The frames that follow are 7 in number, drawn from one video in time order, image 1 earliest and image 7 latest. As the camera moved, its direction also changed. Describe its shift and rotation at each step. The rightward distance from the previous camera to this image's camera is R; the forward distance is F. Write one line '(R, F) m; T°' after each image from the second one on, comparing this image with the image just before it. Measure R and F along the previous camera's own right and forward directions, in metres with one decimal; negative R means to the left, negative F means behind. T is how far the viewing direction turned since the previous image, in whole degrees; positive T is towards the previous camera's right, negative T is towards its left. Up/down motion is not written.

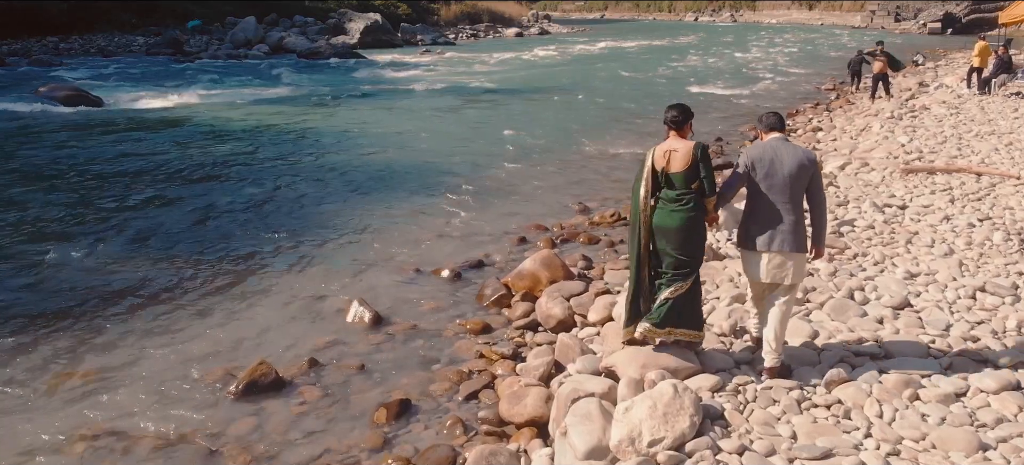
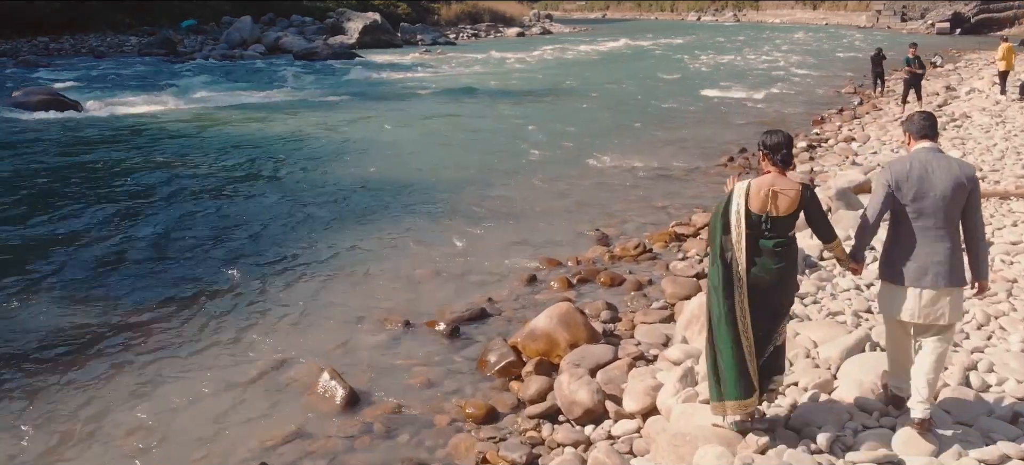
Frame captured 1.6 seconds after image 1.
(0.0, +1.1) m; 0°
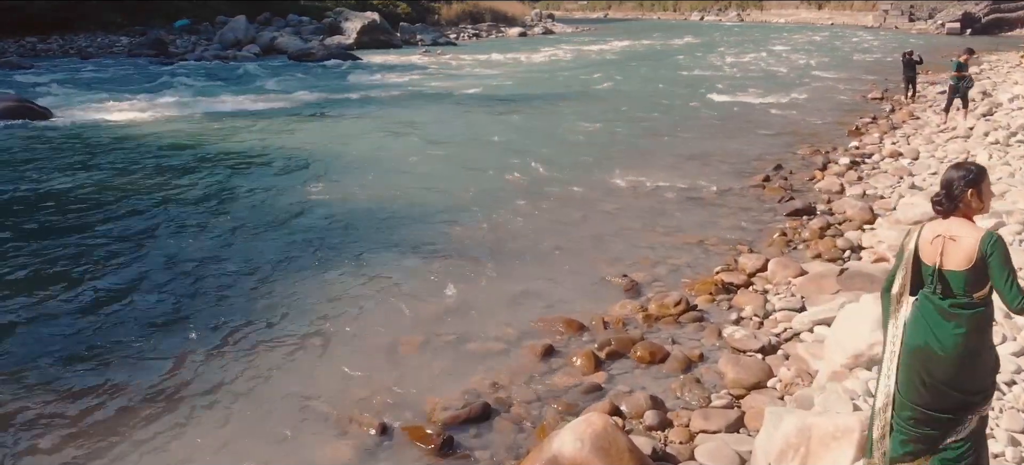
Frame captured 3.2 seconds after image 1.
(0.0, +1.4) m; 0°
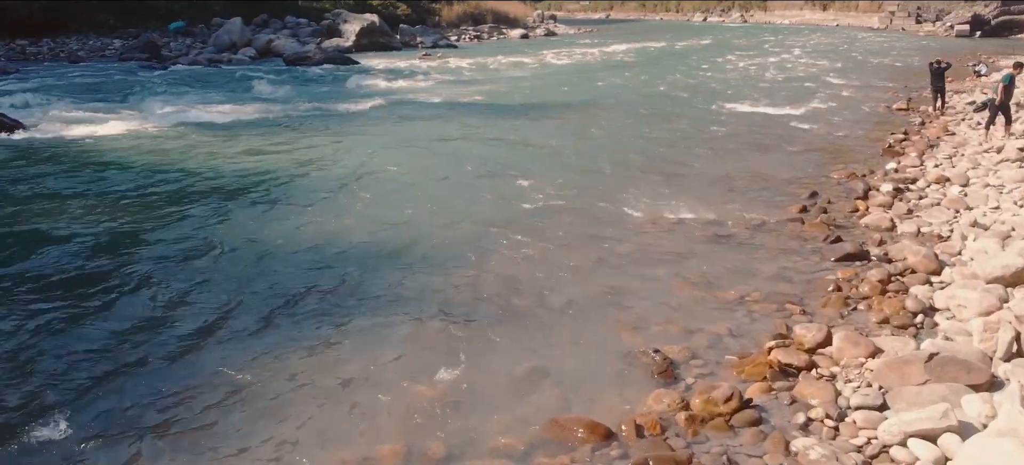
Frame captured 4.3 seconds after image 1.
(0.0, +1.1) m; 0°
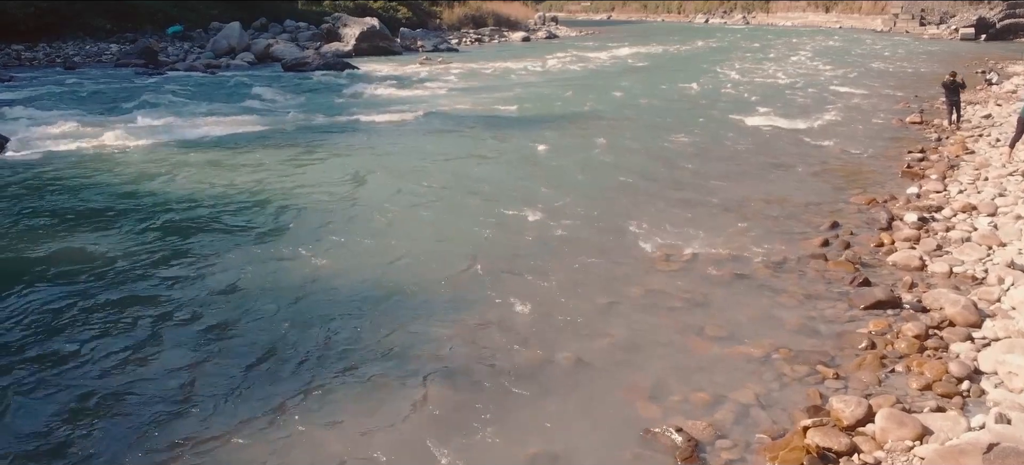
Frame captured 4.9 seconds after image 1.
(0.0, +0.5) m; 0°
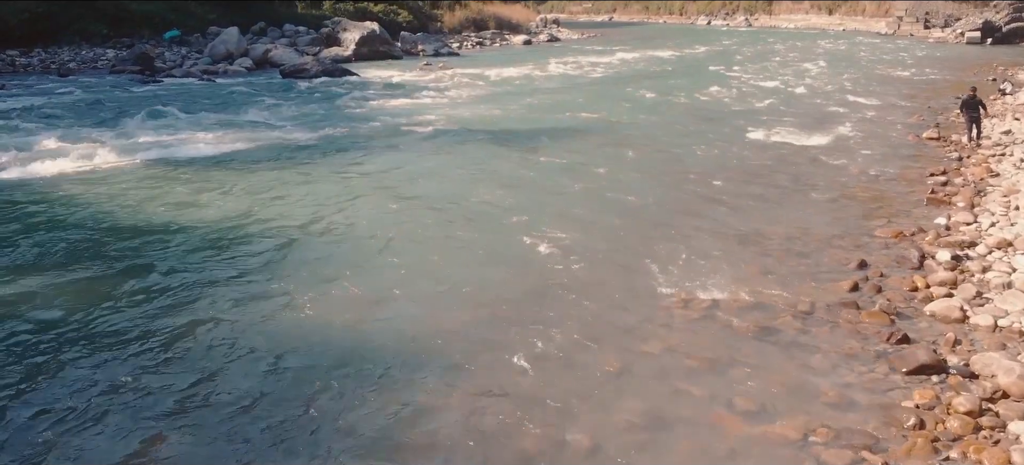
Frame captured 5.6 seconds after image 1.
(0.0, +0.6) m; 0°
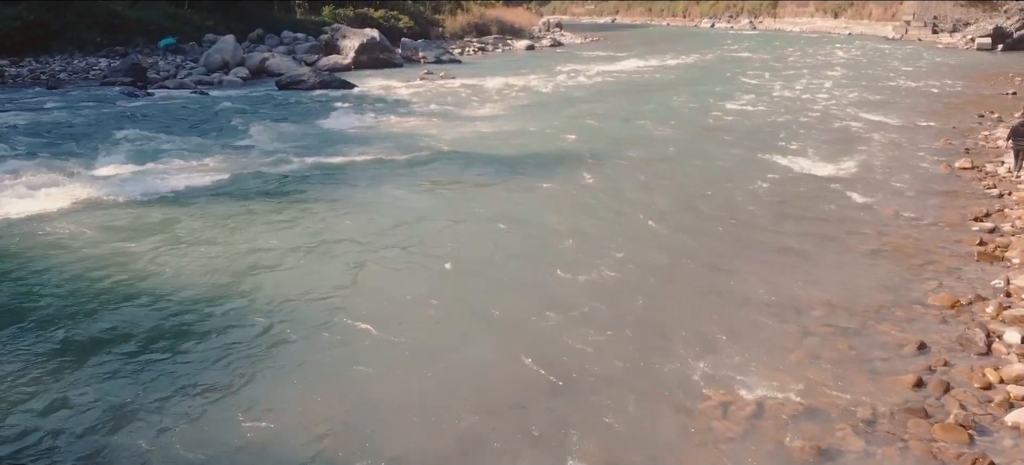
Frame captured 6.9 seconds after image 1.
(0.0, +1.1) m; 0°
